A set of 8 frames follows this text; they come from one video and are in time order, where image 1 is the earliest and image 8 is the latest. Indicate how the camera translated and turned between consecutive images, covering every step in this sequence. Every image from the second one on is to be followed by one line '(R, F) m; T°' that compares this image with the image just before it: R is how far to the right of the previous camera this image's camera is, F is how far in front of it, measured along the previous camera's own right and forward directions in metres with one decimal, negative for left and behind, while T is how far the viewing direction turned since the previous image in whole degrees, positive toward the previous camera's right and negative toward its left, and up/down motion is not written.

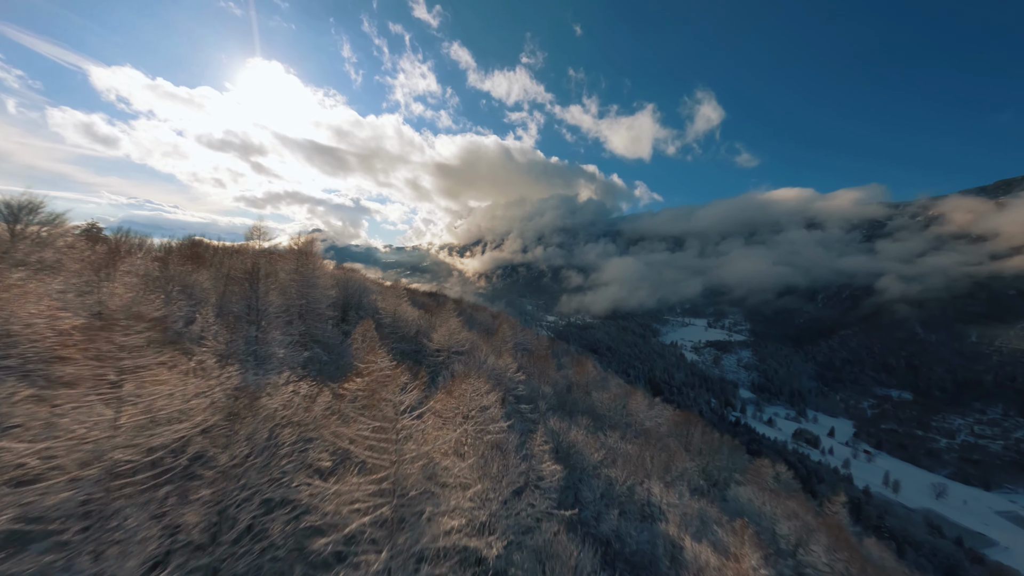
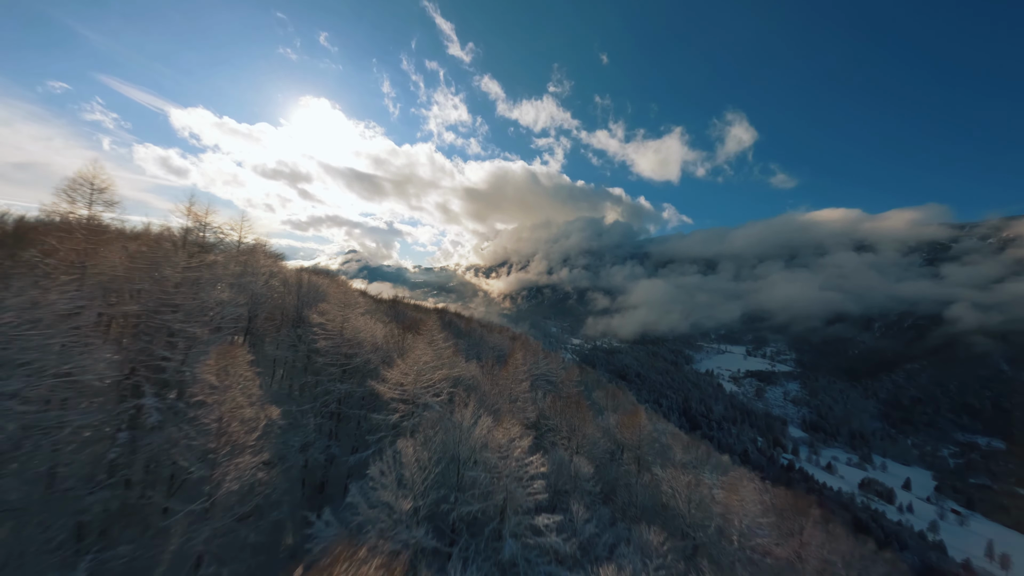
(+0.4, +11.2) m; -4°
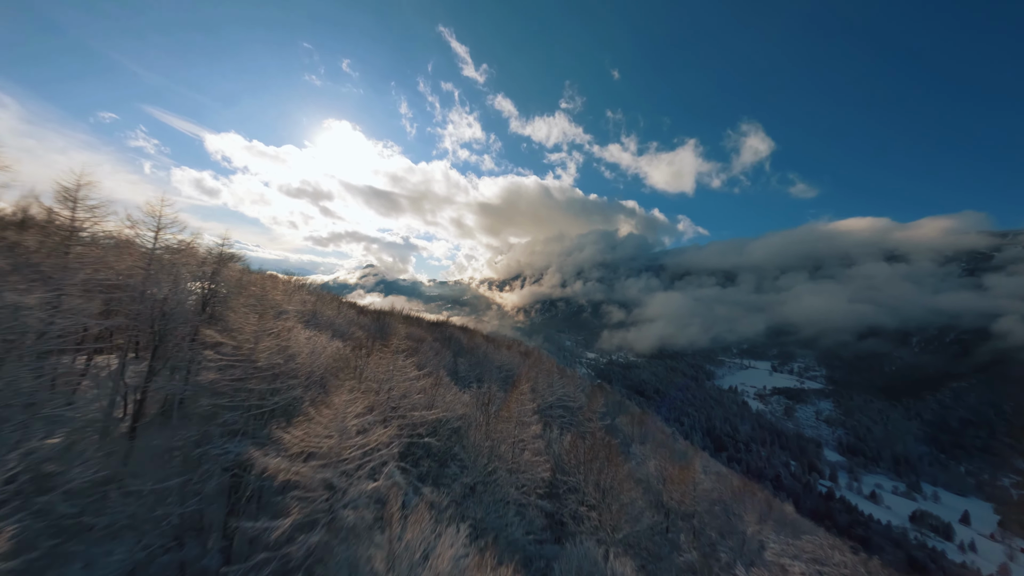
(+0.4, +6.6) m; -2°
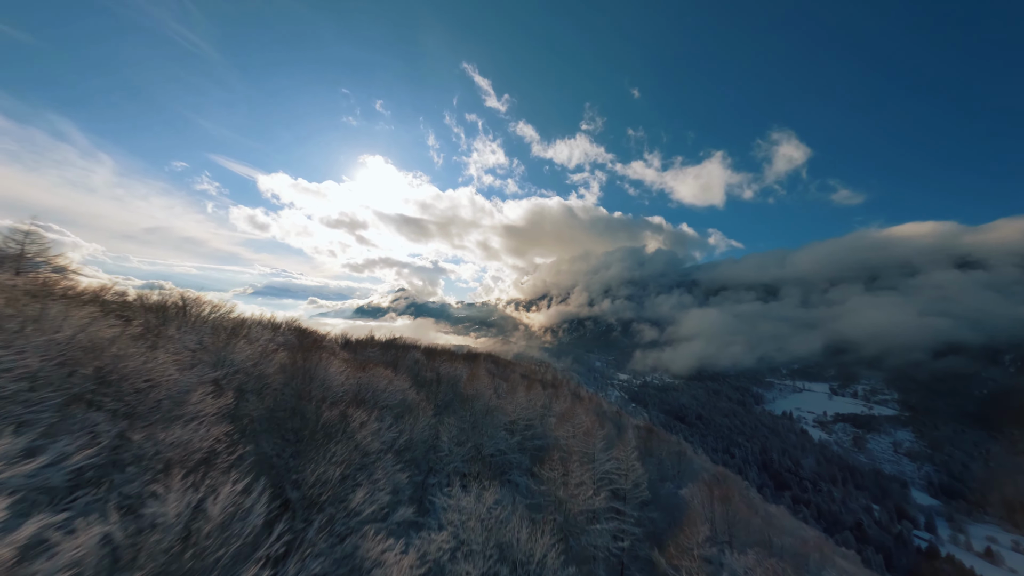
(+0.8, +13.0) m; -4°
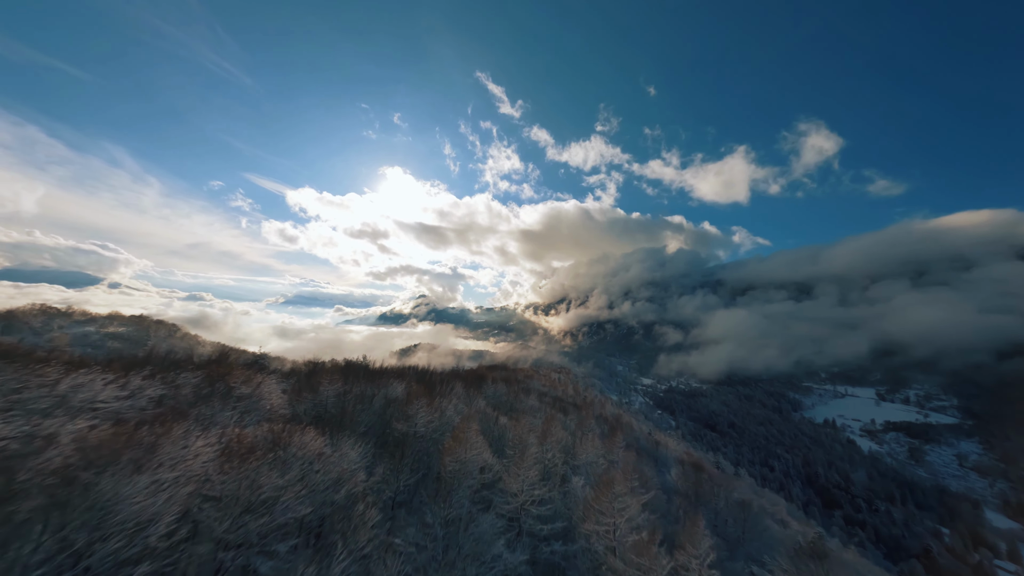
(+0.8, +9.1) m; -3°
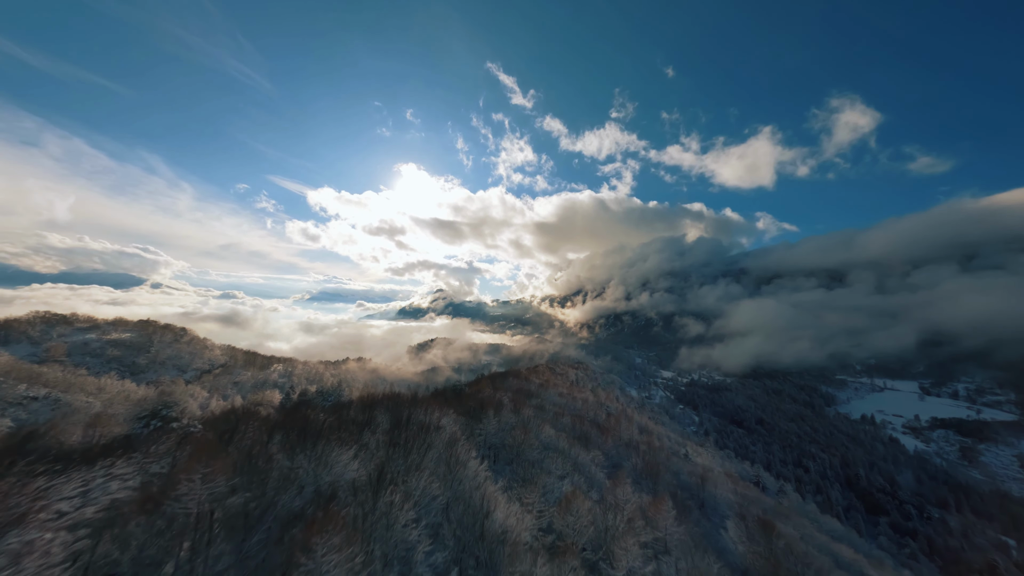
(+1.0, +9.5) m; -2°
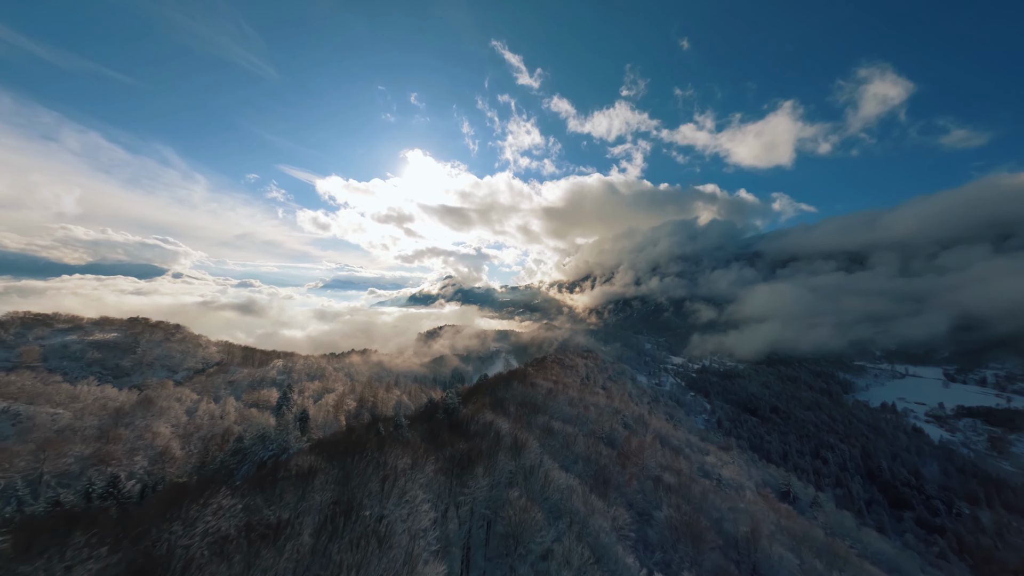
(+1.0, +9.4) m; -1°
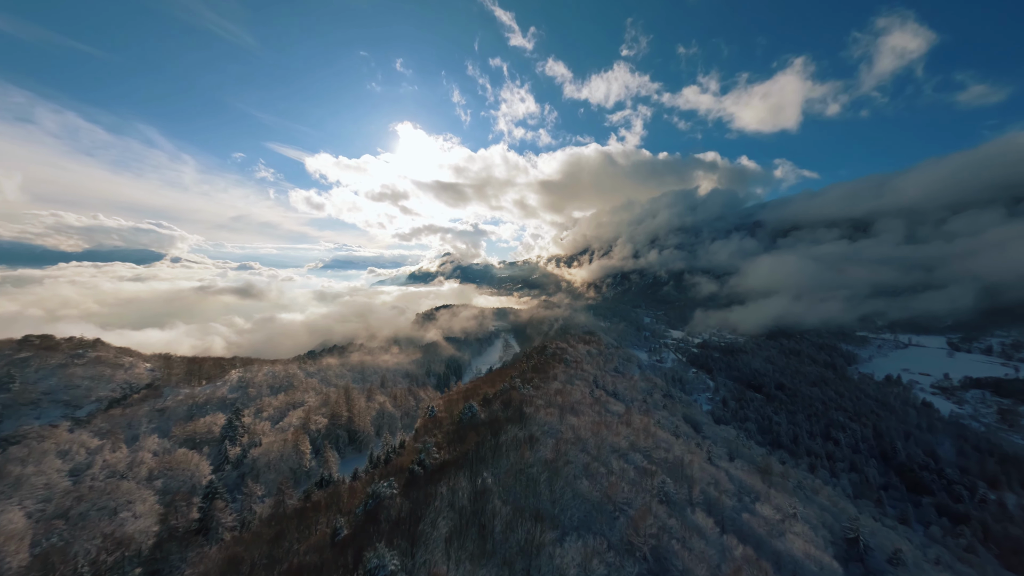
(+1.7, +26.3) m; 0°
